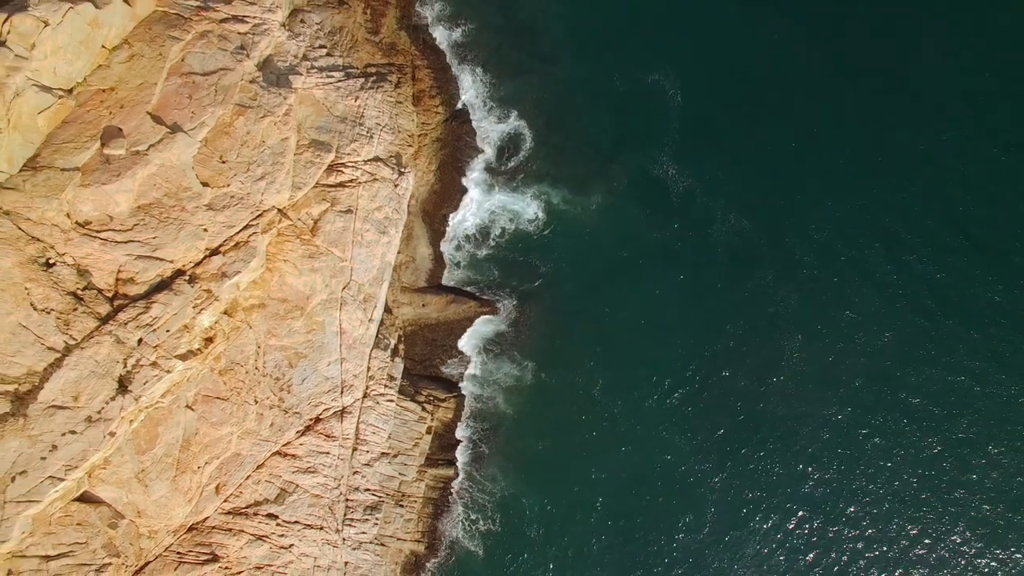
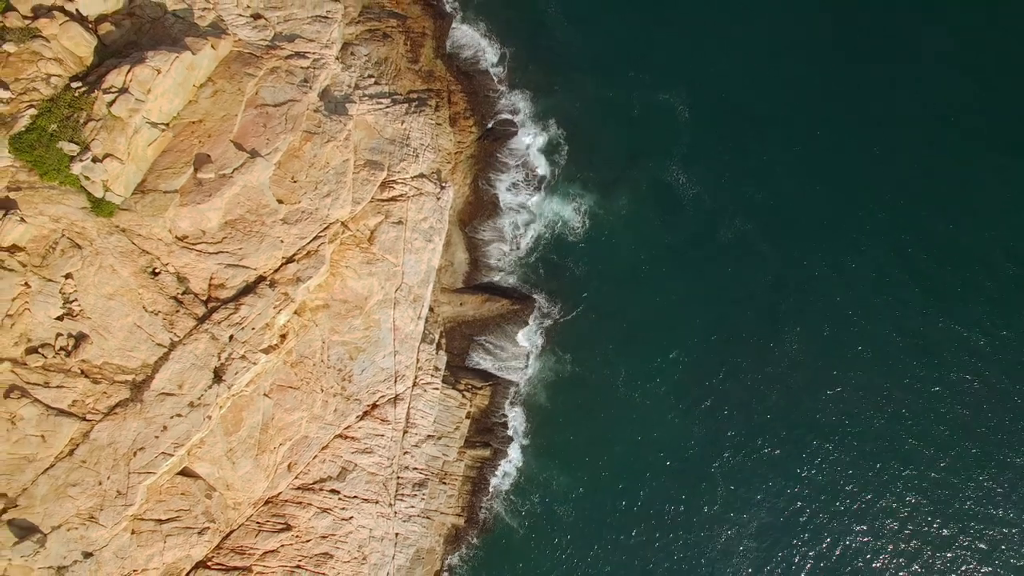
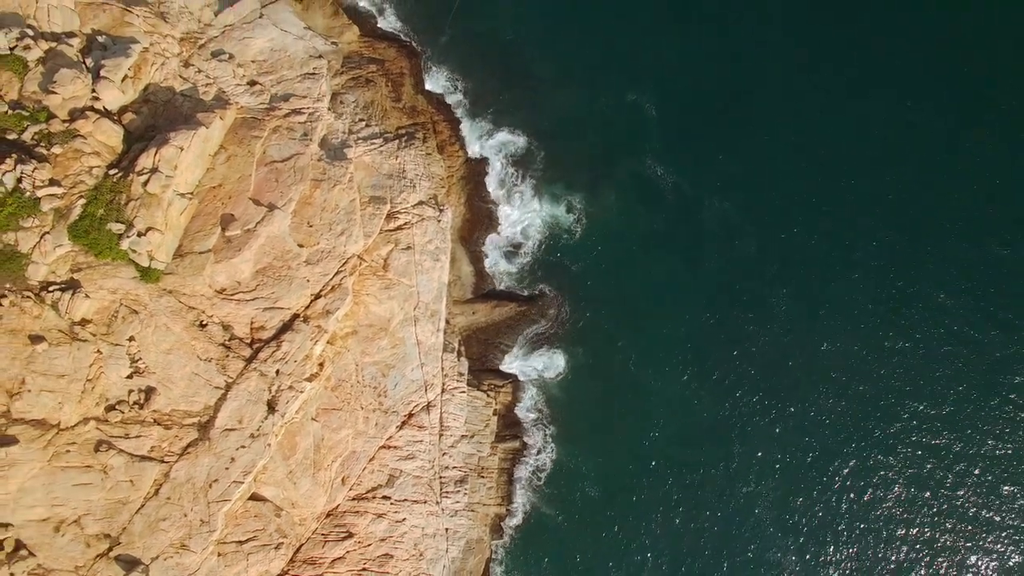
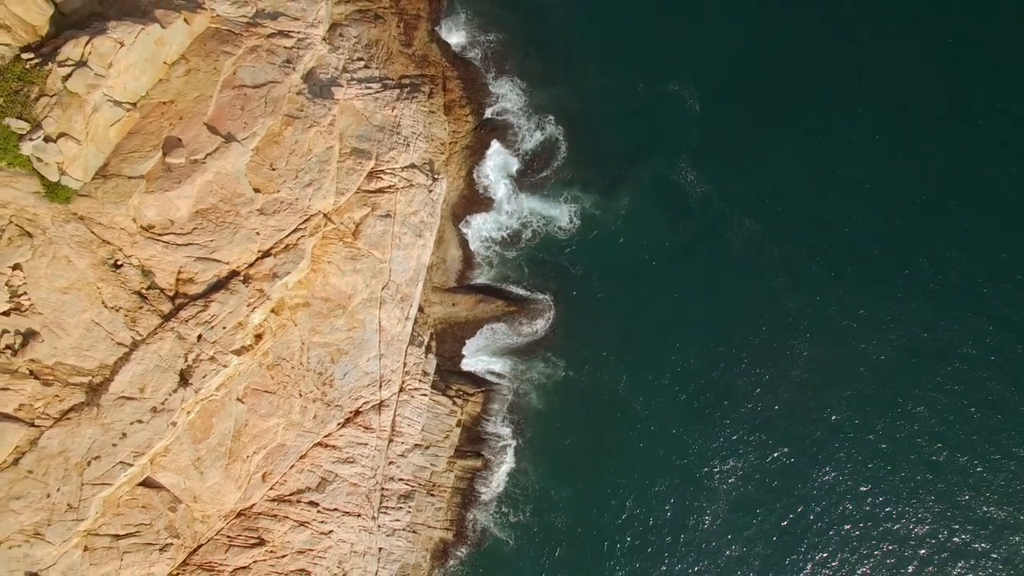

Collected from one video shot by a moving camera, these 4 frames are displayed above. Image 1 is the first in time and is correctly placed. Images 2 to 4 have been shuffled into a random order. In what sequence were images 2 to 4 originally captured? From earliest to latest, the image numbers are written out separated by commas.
4, 2, 3
